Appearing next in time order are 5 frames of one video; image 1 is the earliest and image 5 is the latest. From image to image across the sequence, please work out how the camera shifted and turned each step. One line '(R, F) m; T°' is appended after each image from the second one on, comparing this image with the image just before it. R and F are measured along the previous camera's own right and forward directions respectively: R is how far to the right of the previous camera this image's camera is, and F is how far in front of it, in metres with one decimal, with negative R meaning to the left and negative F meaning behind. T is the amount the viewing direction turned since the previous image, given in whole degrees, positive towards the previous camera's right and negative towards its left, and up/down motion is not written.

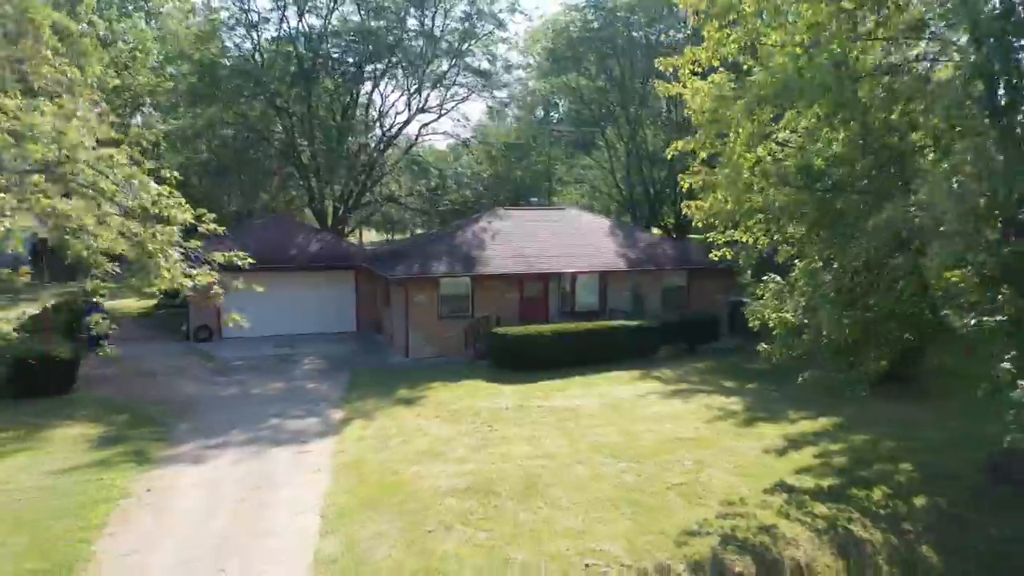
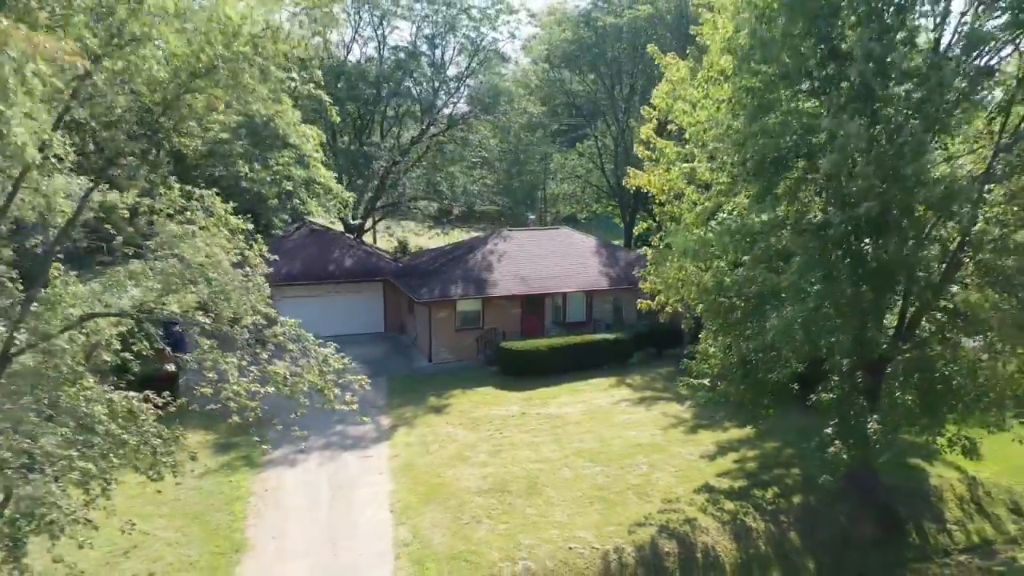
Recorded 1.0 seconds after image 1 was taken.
(-0.2, -3.9) m; 0°
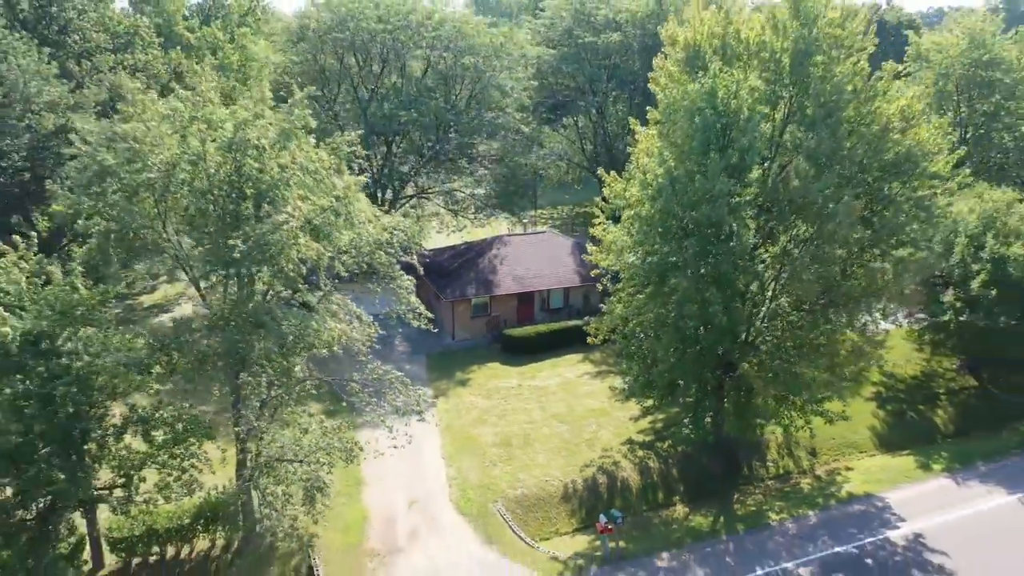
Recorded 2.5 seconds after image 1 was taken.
(-0.2, -8.3) m; 0°
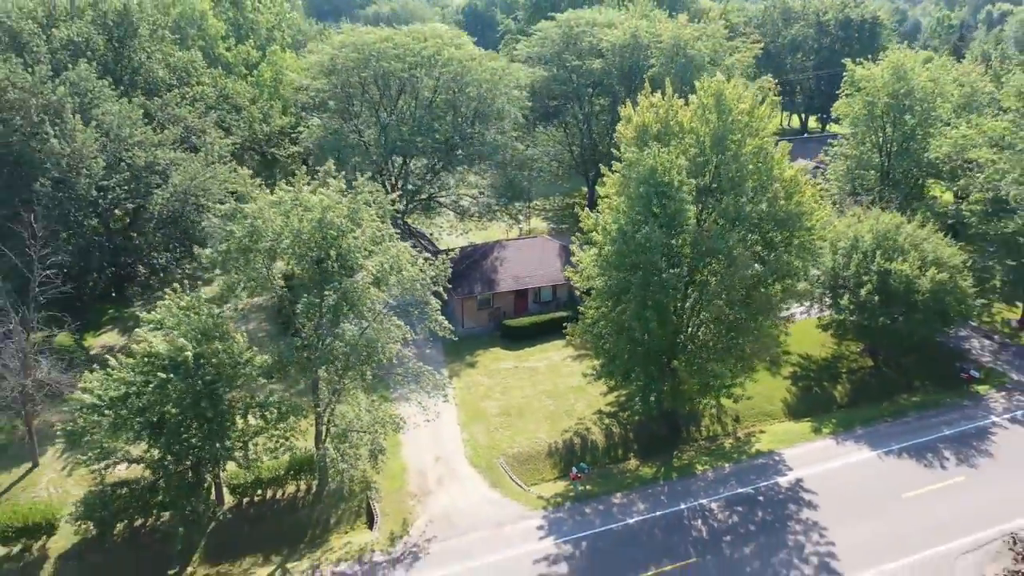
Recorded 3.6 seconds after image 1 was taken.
(0.0, -7.1) m; 0°
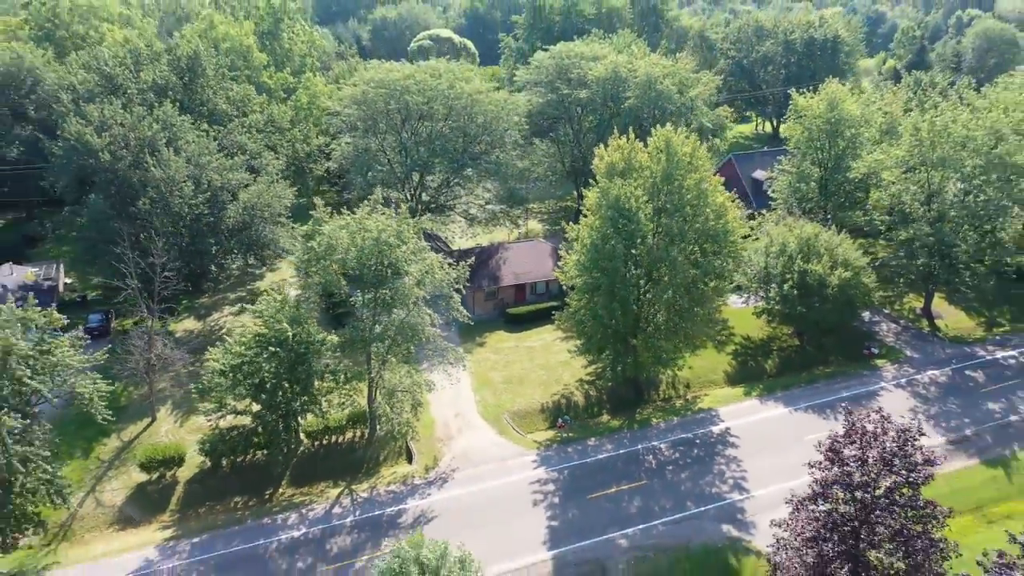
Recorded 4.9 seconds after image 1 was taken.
(-0.1, -8.7) m; 0°
